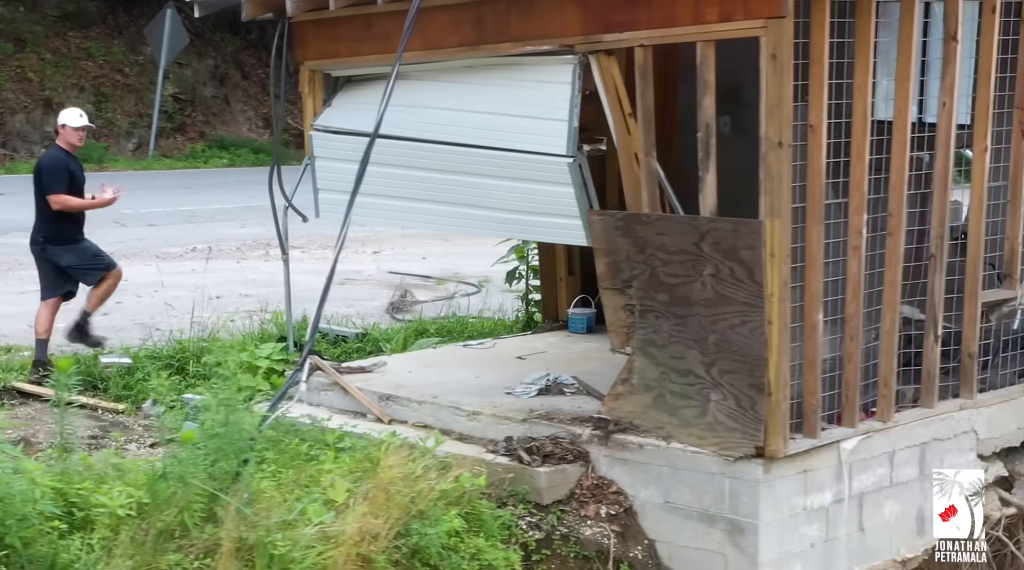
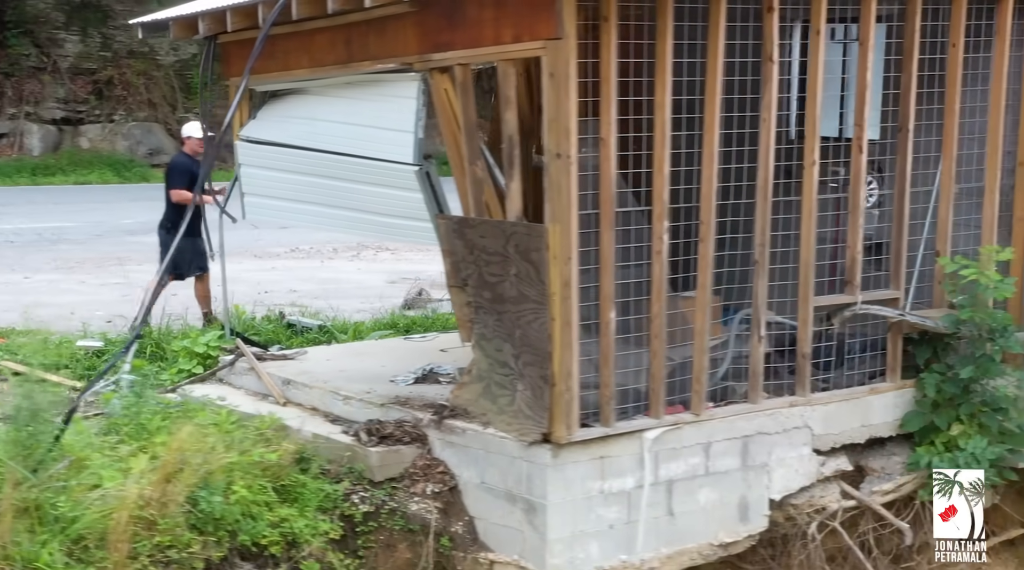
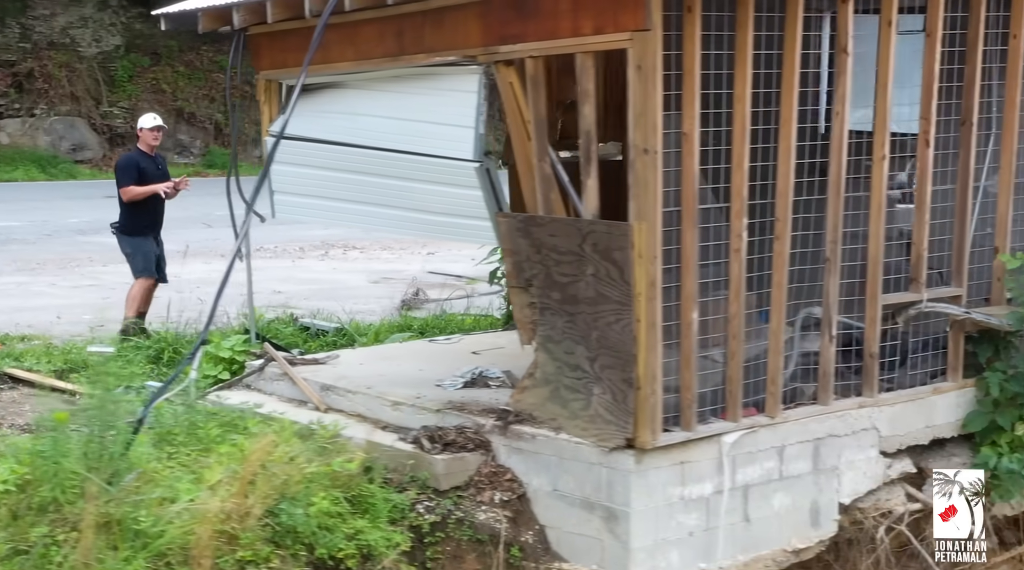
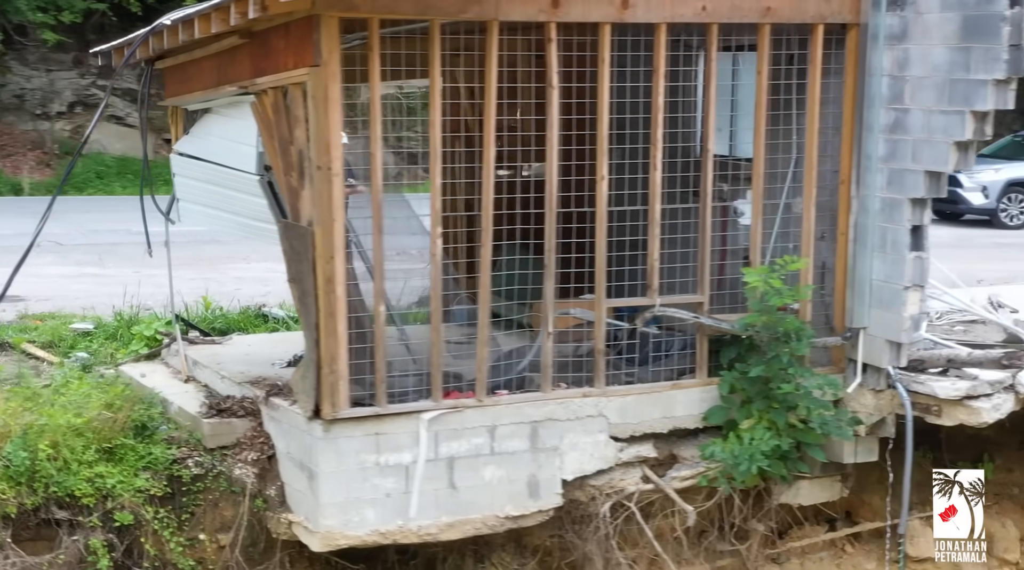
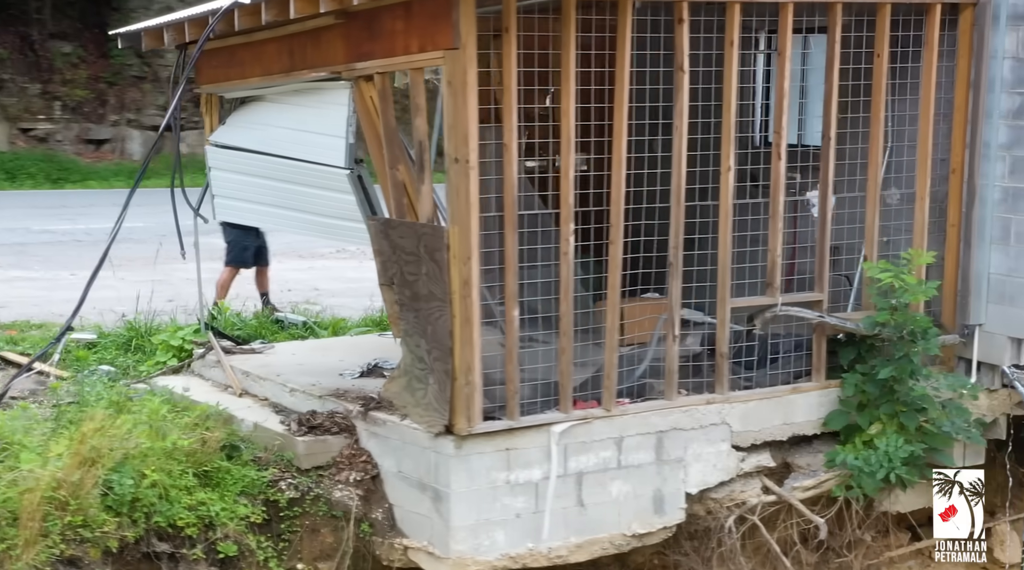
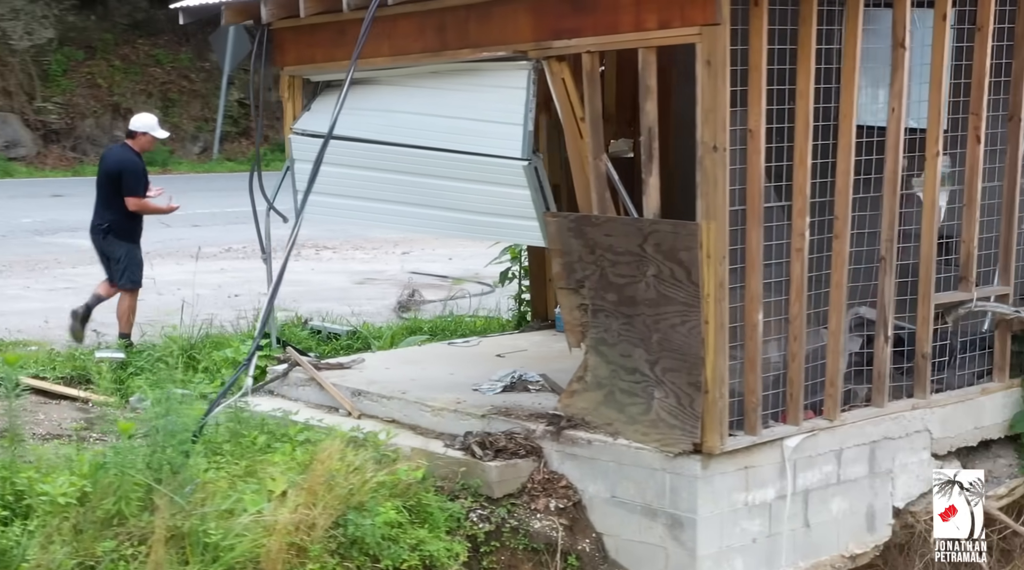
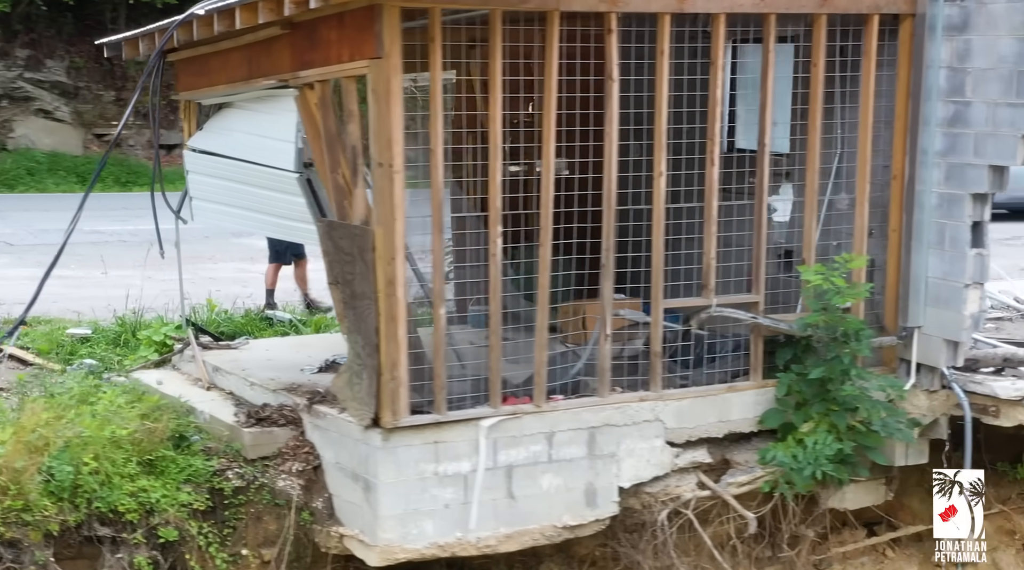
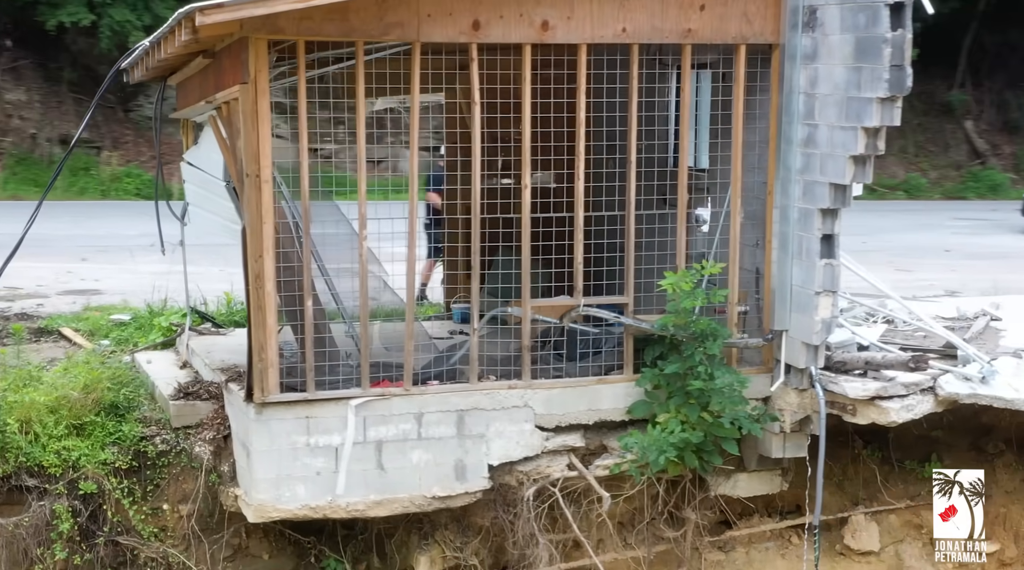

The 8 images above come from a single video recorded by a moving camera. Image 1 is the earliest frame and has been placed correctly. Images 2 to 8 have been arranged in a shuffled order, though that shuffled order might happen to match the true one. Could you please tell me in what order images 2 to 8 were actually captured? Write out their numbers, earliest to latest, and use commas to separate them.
6, 3, 2, 5, 7, 4, 8
